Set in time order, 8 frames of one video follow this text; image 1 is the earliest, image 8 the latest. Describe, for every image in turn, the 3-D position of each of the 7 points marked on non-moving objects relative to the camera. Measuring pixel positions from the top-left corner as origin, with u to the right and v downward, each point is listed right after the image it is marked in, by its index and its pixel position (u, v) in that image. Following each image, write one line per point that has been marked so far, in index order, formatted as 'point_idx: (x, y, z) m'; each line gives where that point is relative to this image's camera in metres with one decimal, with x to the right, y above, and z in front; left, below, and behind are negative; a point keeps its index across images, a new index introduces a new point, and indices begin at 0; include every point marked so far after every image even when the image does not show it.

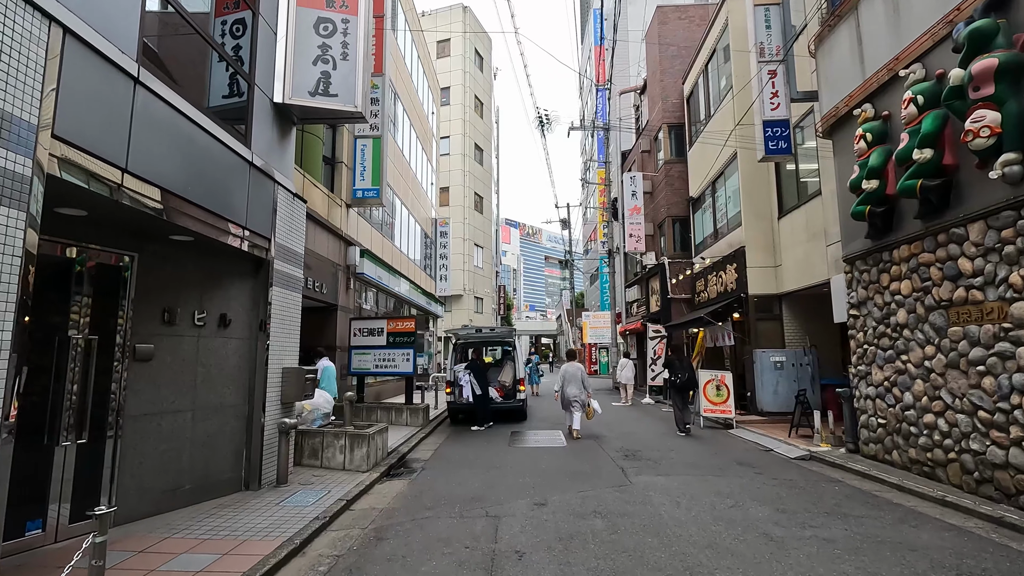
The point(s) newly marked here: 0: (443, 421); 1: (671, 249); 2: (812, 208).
0: (-1.7, -3.3, +13.1) m
1: (+5.6, +1.4, +19.0) m
2: (+6.4, +1.7, +11.4) m
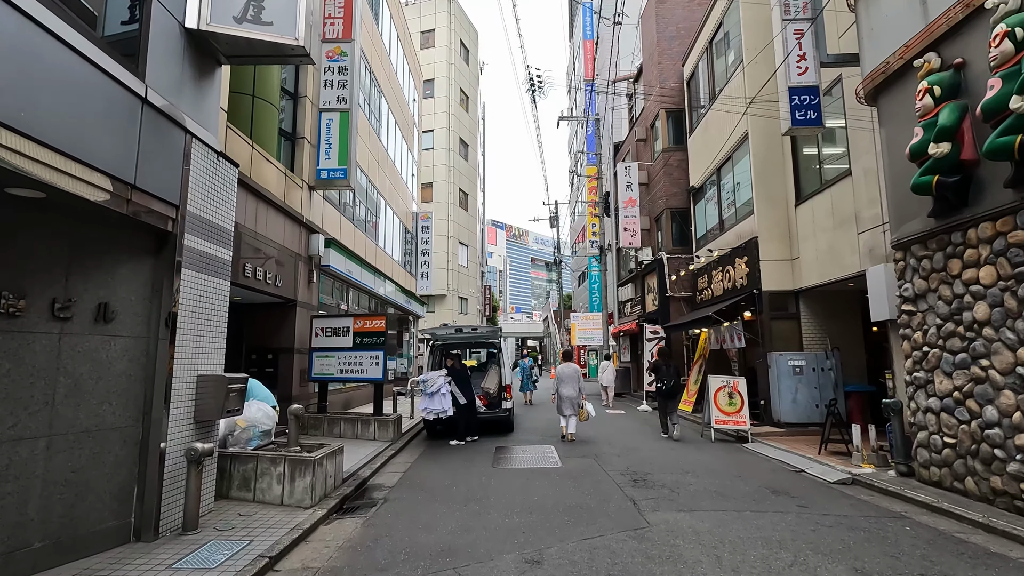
0: (-2.0, -3.2, +11.5) m
1: (+5.2, +1.5, +17.6) m
2: (+6.1, +1.8, +10.0) m
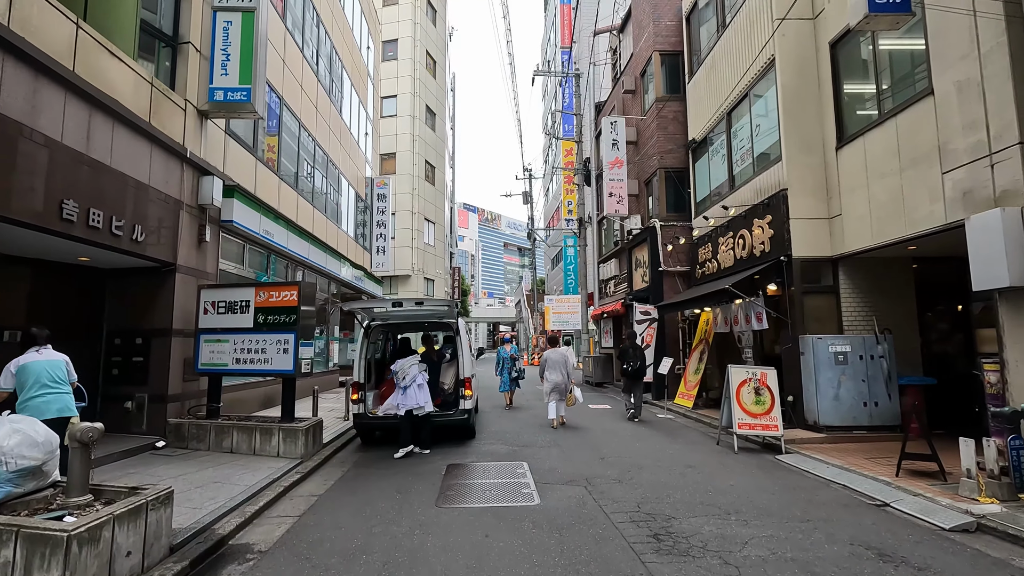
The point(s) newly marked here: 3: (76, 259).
0: (-2.7, -2.5, +8.7) m
1: (+4.2, +2.2, +15.0) m
2: (+5.6, +2.3, +7.5) m
3: (-6.1, +0.4, +7.5) m
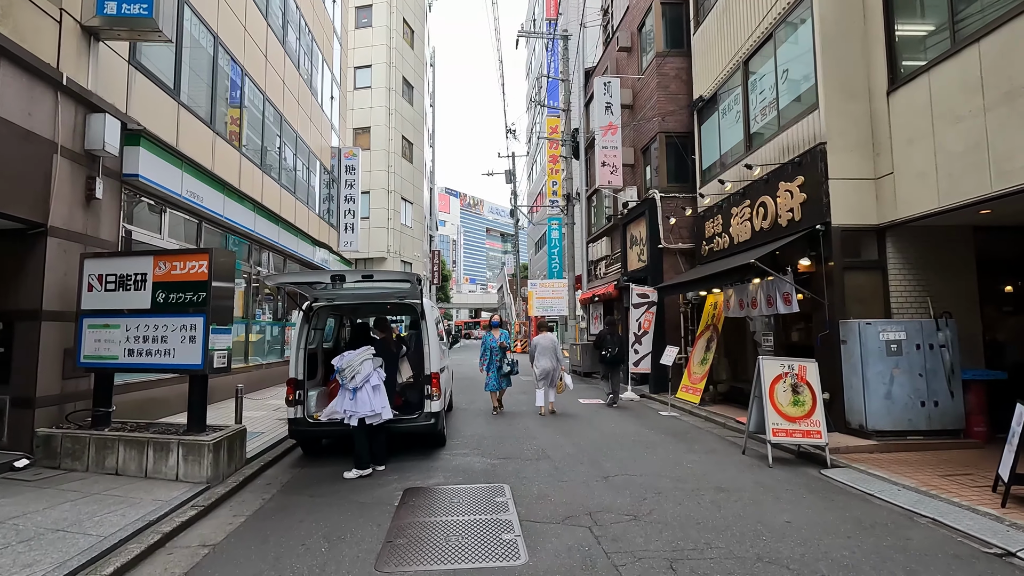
0: (-2.9, -2.2, +6.9) m
1: (+3.7, +2.7, +13.3) m
2: (+5.3, +2.6, +5.9) m
3: (-6.4, +0.8, +5.5) m
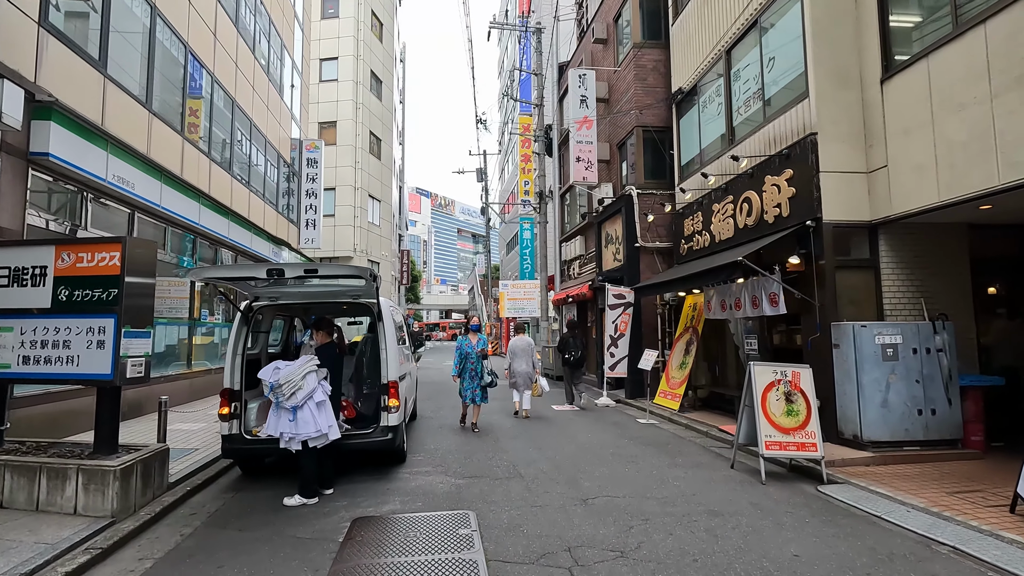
0: (-3.3, -2.1, +6.0) m
1: (+3.0, +2.7, +12.8) m
2: (+5.0, +2.6, +5.4) m
3: (-6.6, +0.8, +4.5) m
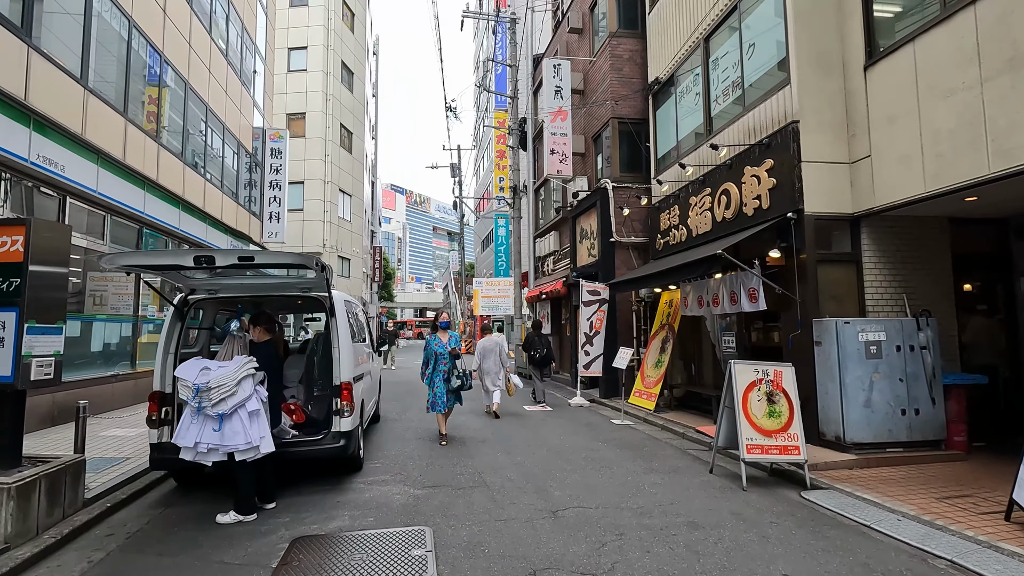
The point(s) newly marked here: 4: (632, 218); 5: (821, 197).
0: (-3.7, -2.1, +5.4) m
1: (+2.4, +2.8, +12.5) m
2: (+4.7, +2.7, +5.2) m
3: (-6.9, +0.9, +3.7) m
4: (+2.7, +1.6, +12.2) m
5: (+4.0, +1.2, +6.9) m
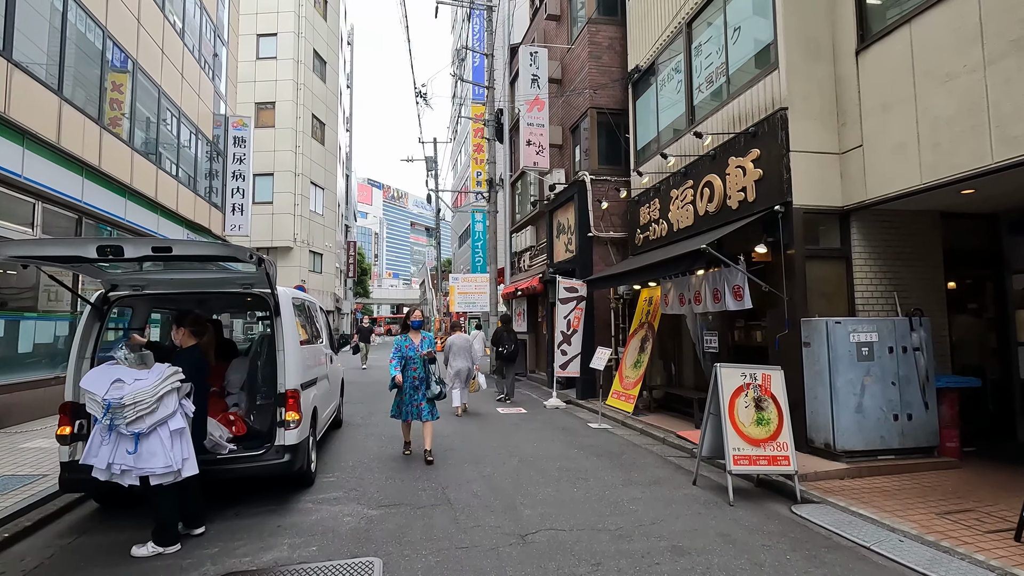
0: (-4.0, -2.0, +4.7) m
1: (+1.8, +2.8, +12.0) m
2: (+4.4, +2.7, +4.8) m
3: (-7.1, +0.9, +2.9) m
4: (+2.2, +1.7, +11.7) m
5: (+3.6, +1.2, +6.5) m
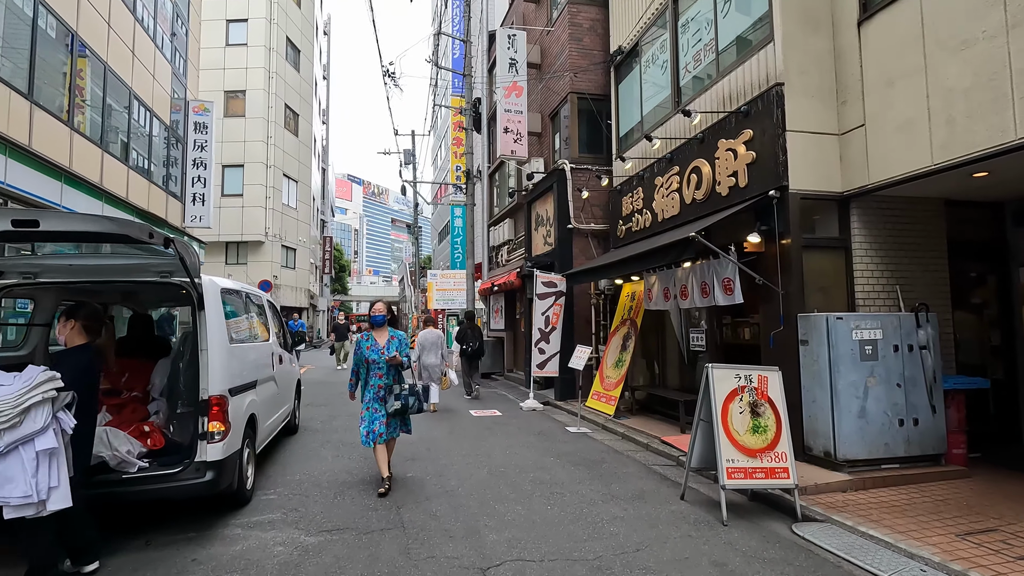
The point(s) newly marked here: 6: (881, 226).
0: (-4.3, -1.9, +3.9) m
1: (+1.3, +3.0, +11.4) m
2: (+4.1, +2.8, +4.3) m
3: (-7.4, +1.0, +1.9) m
4: (+1.6, +1.8, +11.1) m
5: (+3.3, +1.3, +6.0) m
6: (+4.2, +0.7, +6.0) m
